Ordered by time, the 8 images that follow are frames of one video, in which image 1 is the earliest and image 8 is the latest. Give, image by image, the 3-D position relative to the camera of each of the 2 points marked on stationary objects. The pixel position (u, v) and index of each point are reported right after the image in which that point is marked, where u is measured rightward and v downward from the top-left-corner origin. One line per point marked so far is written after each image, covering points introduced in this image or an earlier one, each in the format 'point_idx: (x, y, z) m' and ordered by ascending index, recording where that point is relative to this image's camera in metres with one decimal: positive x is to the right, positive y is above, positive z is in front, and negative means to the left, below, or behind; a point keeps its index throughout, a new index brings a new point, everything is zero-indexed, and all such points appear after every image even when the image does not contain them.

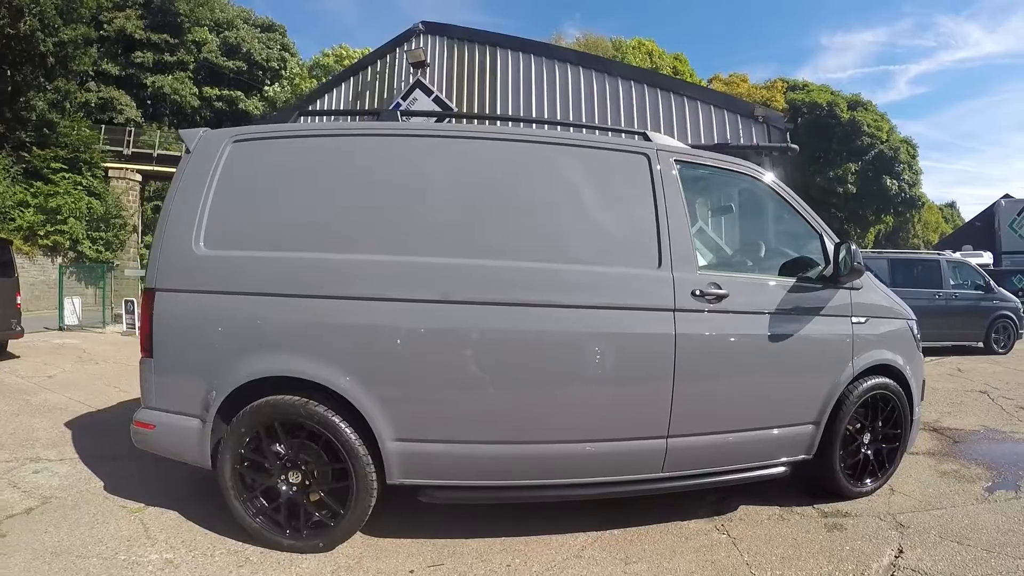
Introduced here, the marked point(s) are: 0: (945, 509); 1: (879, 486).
0: (+2.3, -1.1, +3.1) m
1: (+2.2, -1.1, +3.4) m
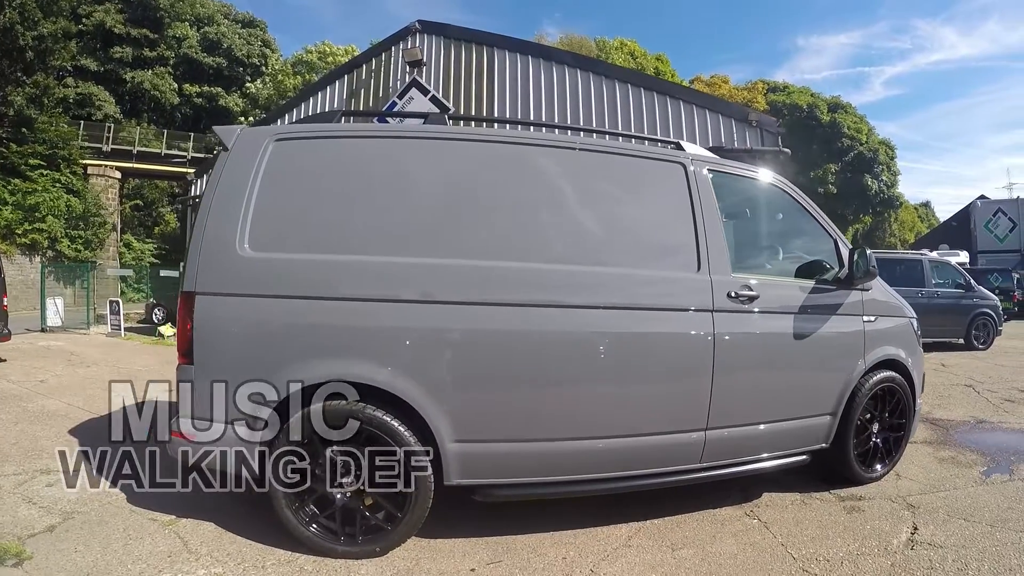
0: (+2.4, -1.1, +3.3) m
1: (+2.3, -1.1, +3.6) m
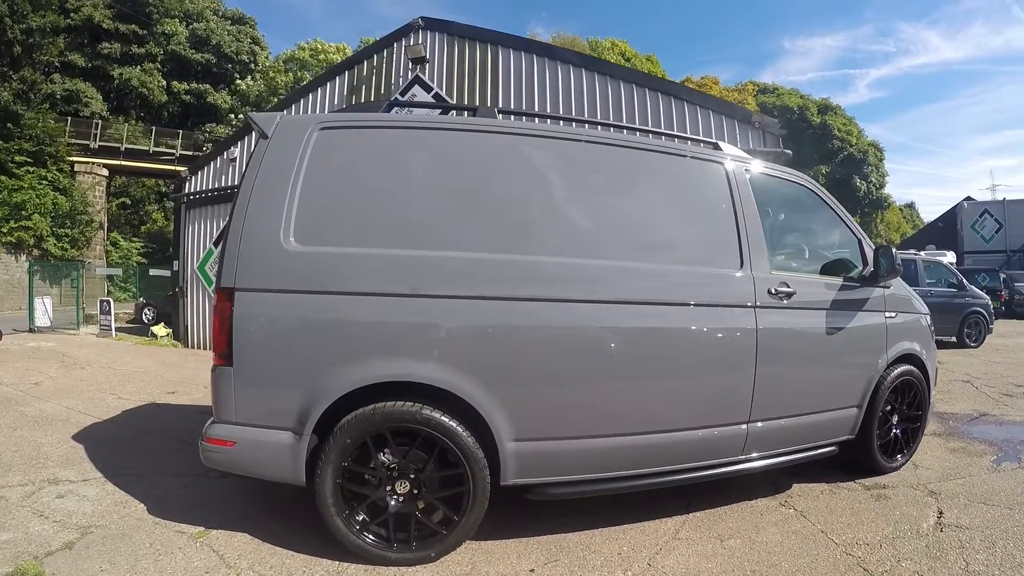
0: (+2.6, -1.1, +3.4) m
1: (+2.5, -1.1, +3.8) m
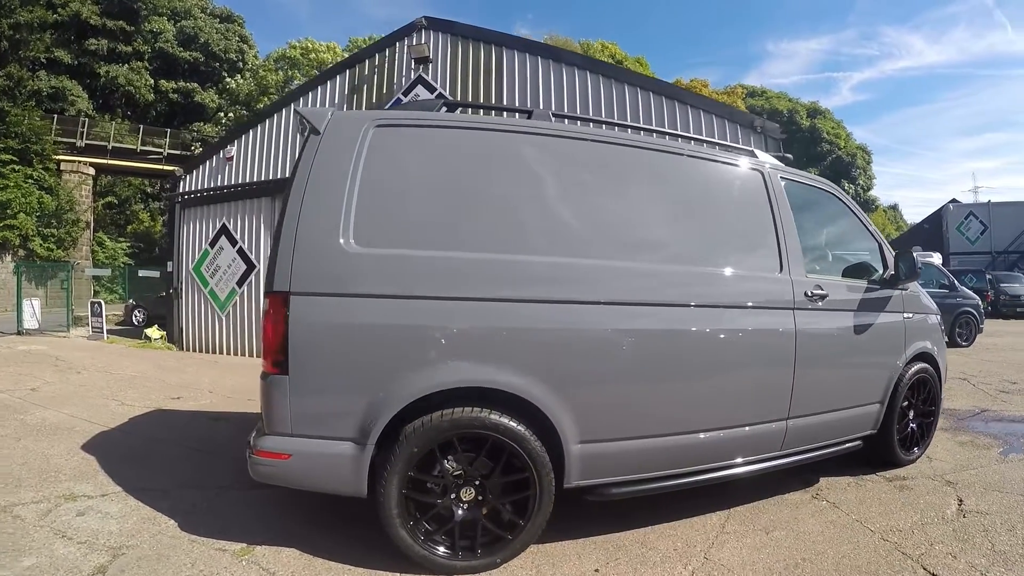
0: (+2.9, -1.1, +3.6) m
1: (+2.8, -1.1, +4.0) m
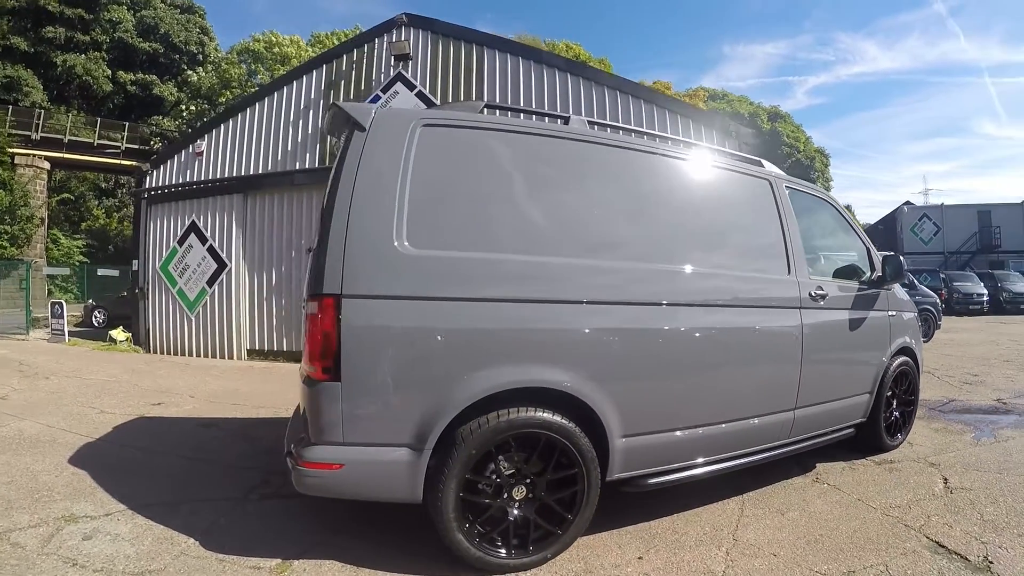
0: (+3.0, -1.1, +4.0) m
1: (+2.9, -1.1, +4.4) m
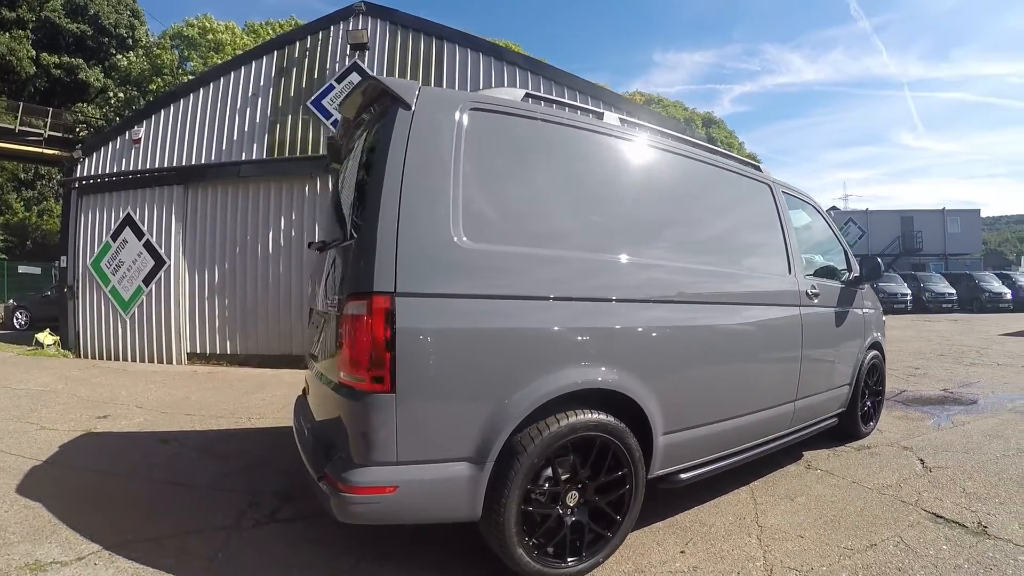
0: (+3.0, -1.1, +4.4) m
1: (+2.9, -1.1, +4.8) m
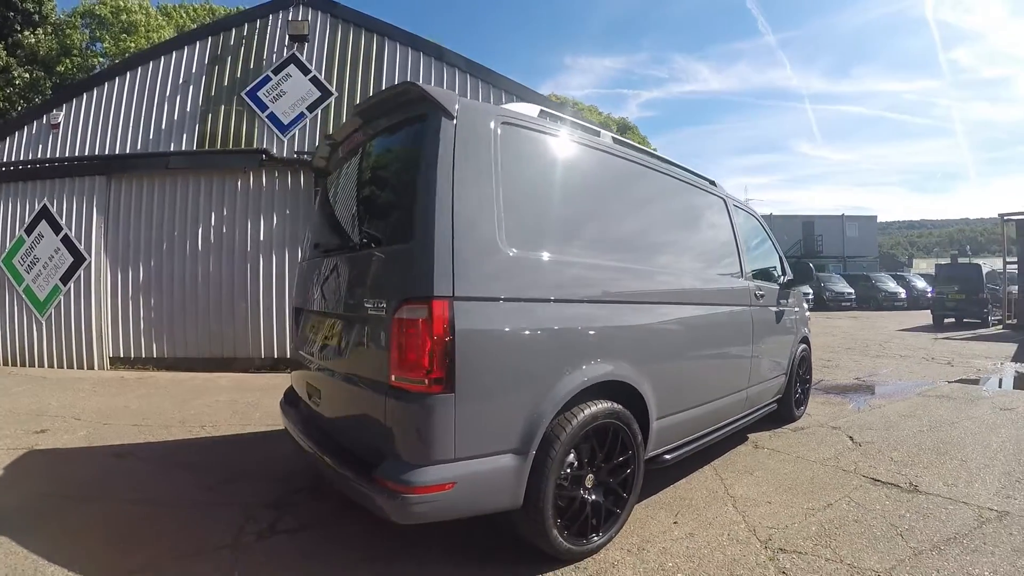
0: (+2.9, -1.1, +5.1) m
1: (+2.7, -1.1, +5.4) m
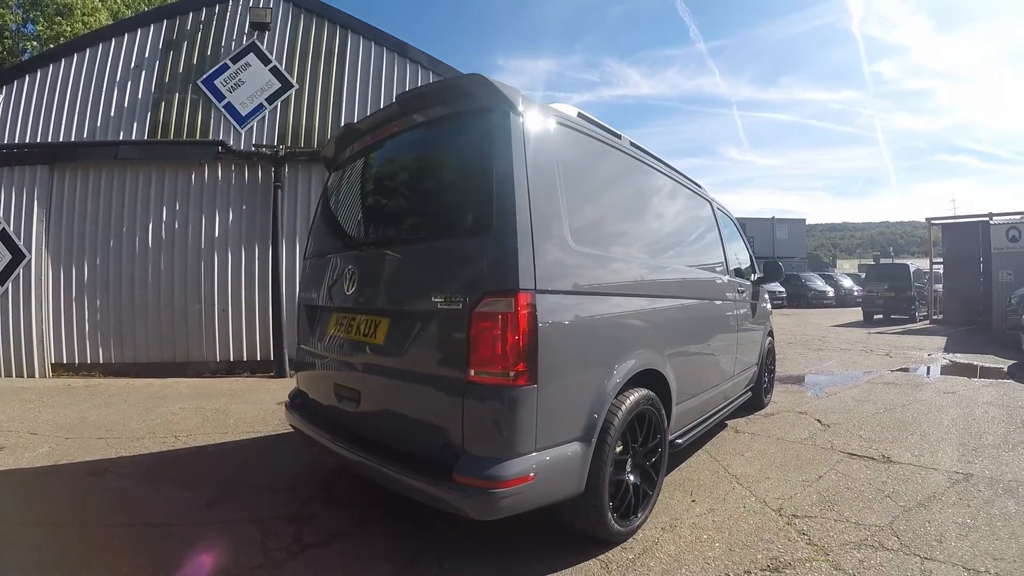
0: (+2.8, -1.1, +5.6) m
1: (+2.6, -1.1, +5.9) m
